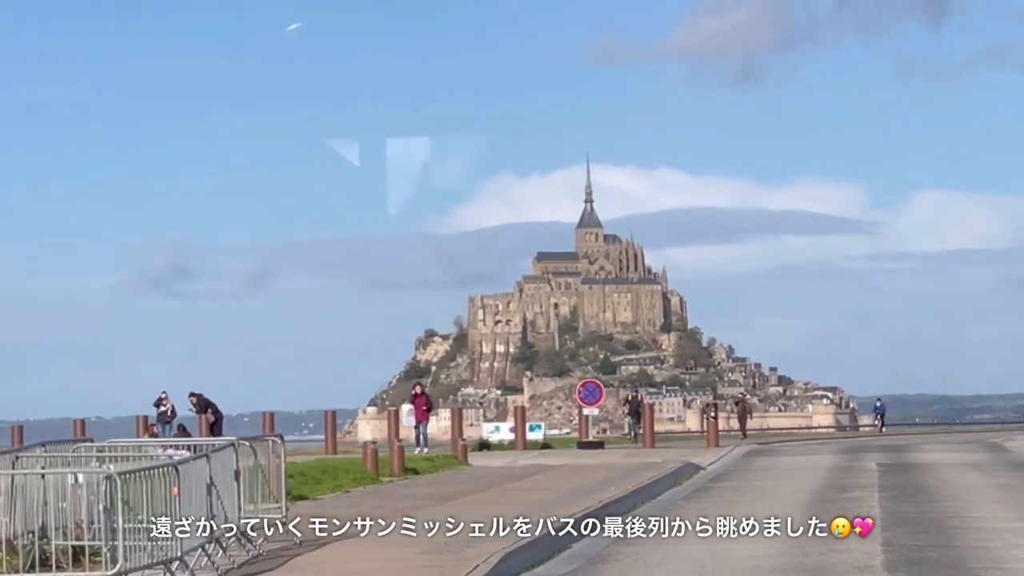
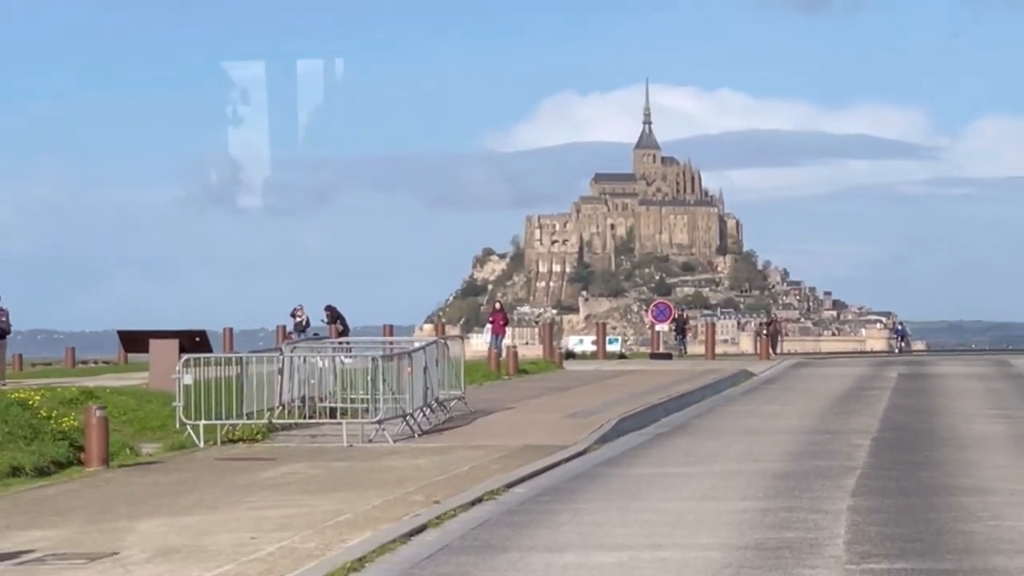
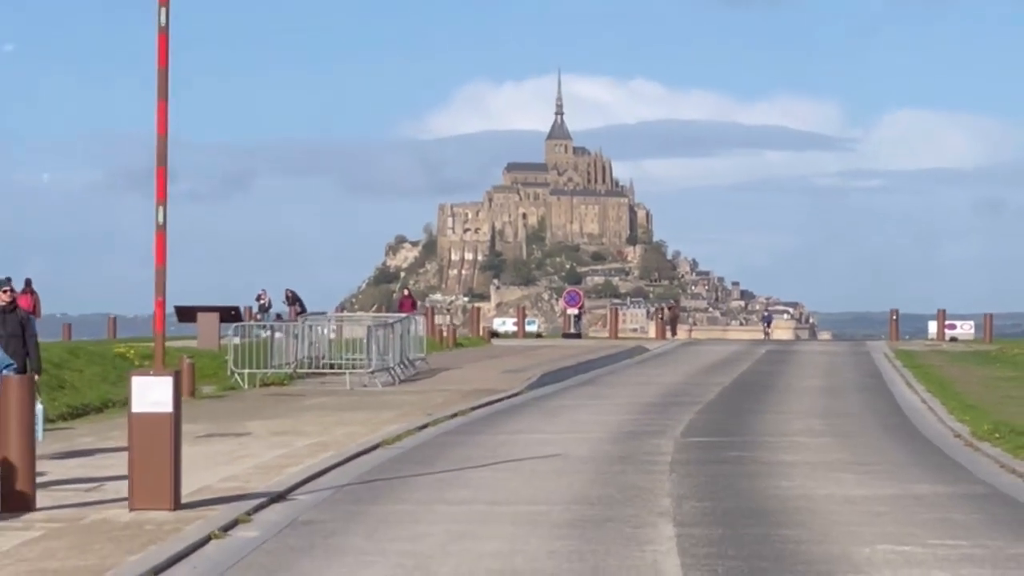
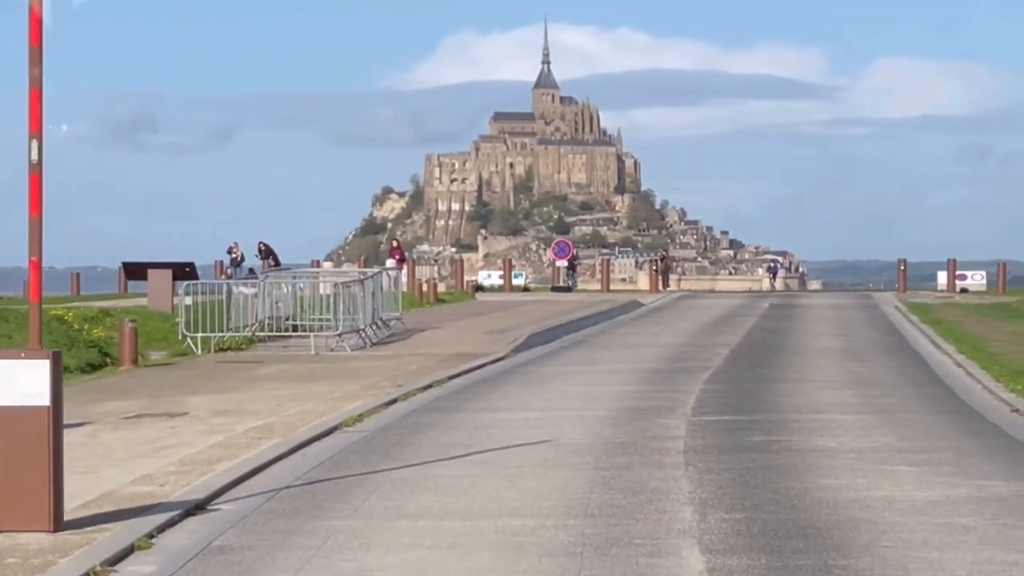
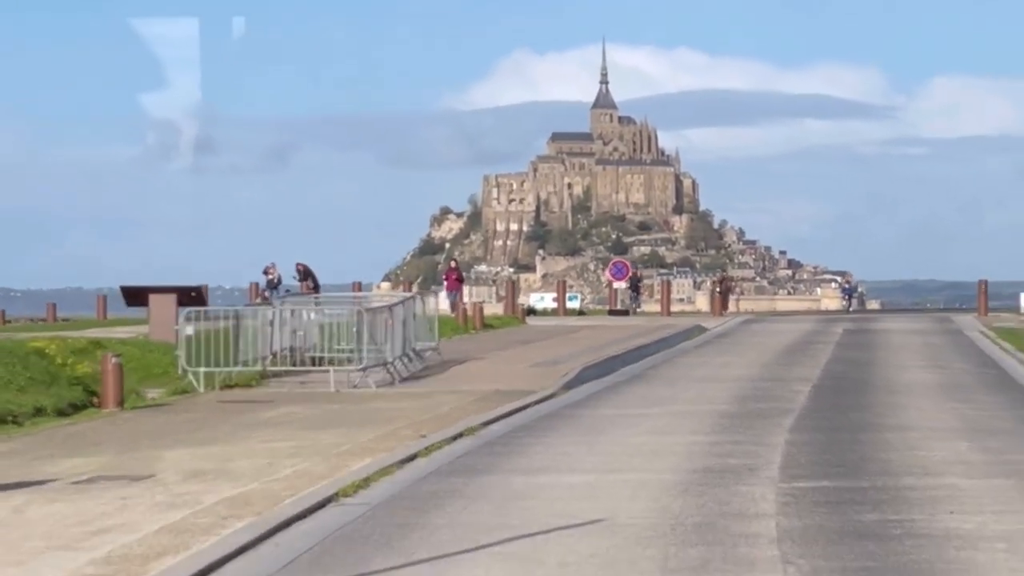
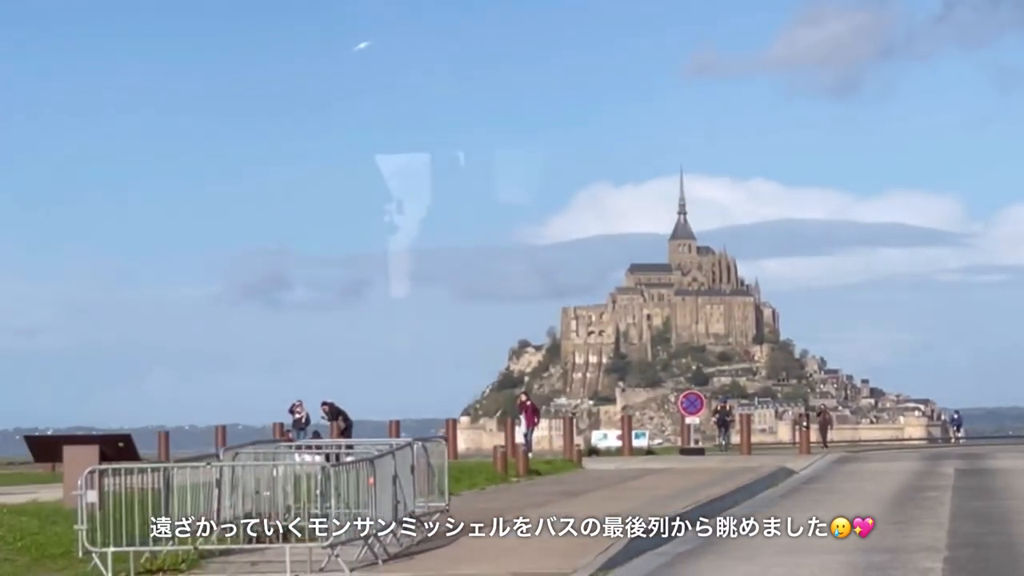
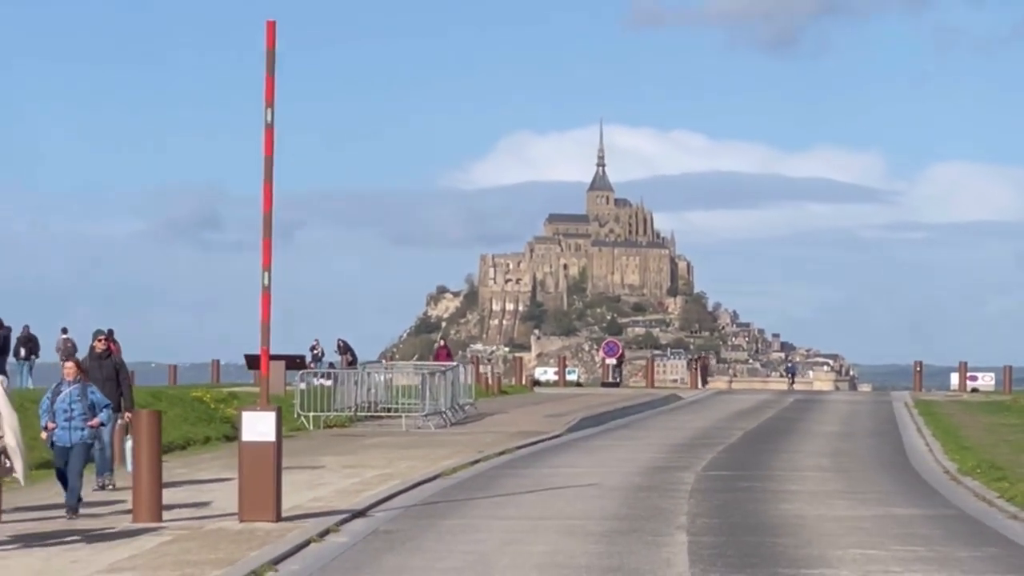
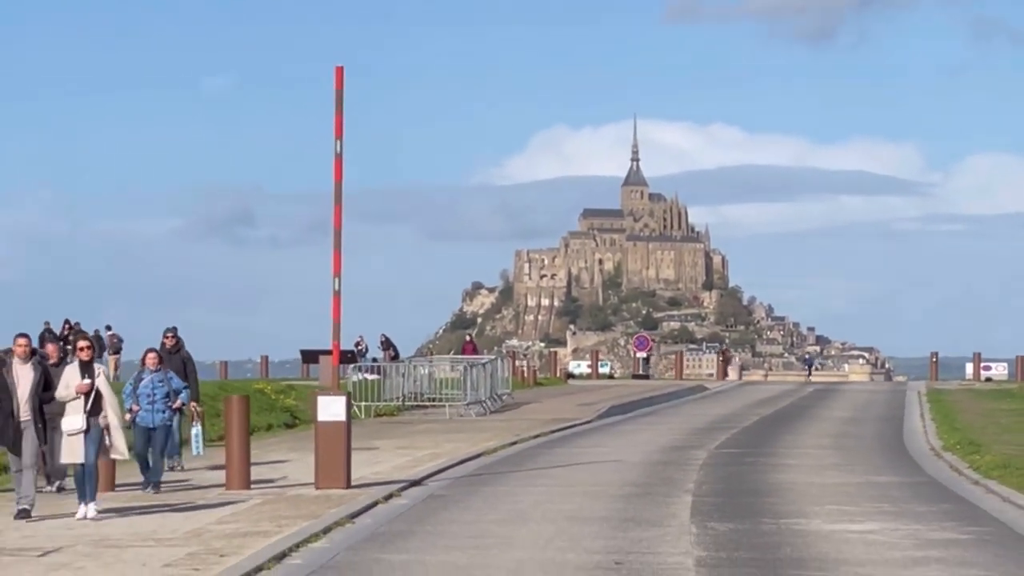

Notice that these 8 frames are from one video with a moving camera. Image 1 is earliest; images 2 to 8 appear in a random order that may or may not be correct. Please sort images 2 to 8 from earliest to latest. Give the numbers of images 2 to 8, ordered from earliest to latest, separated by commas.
6, 2, 5, 4, 3, 7, 8
